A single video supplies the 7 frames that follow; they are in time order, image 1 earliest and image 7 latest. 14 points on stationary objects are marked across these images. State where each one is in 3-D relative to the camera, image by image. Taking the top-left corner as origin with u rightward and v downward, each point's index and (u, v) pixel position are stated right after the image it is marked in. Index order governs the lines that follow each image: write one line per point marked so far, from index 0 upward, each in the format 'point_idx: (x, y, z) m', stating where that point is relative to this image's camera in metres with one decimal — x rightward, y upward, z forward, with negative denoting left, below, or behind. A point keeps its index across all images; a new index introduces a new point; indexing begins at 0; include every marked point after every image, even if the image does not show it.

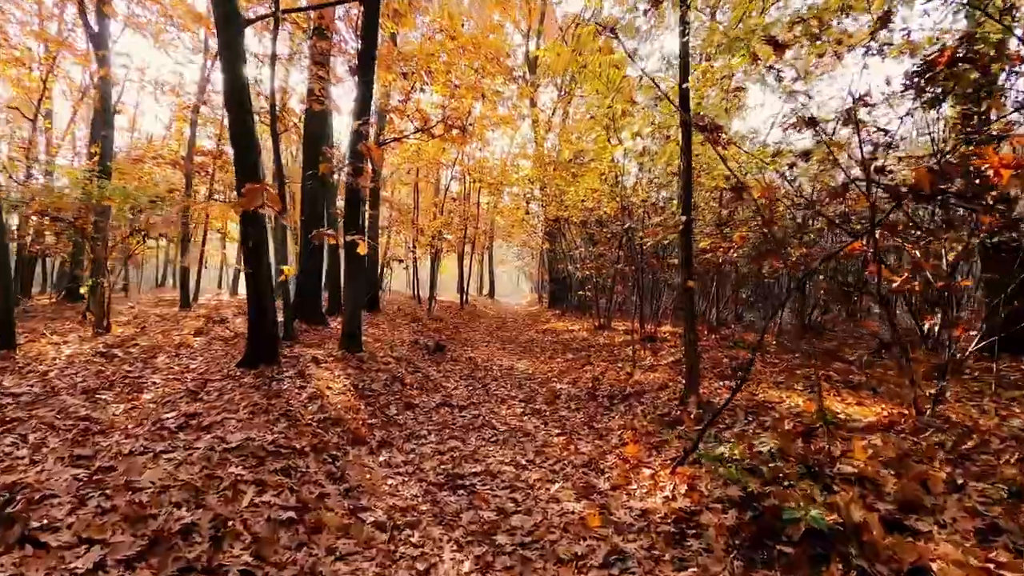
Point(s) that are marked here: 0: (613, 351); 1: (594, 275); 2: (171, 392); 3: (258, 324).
0: (+2.4, -1.5, +12.2) m
1: (+2.7, +0.4, +17.2) m
2: (-4.4, -1.4, +6.7) m
3: (-3.9, -0.5, +7.9) m
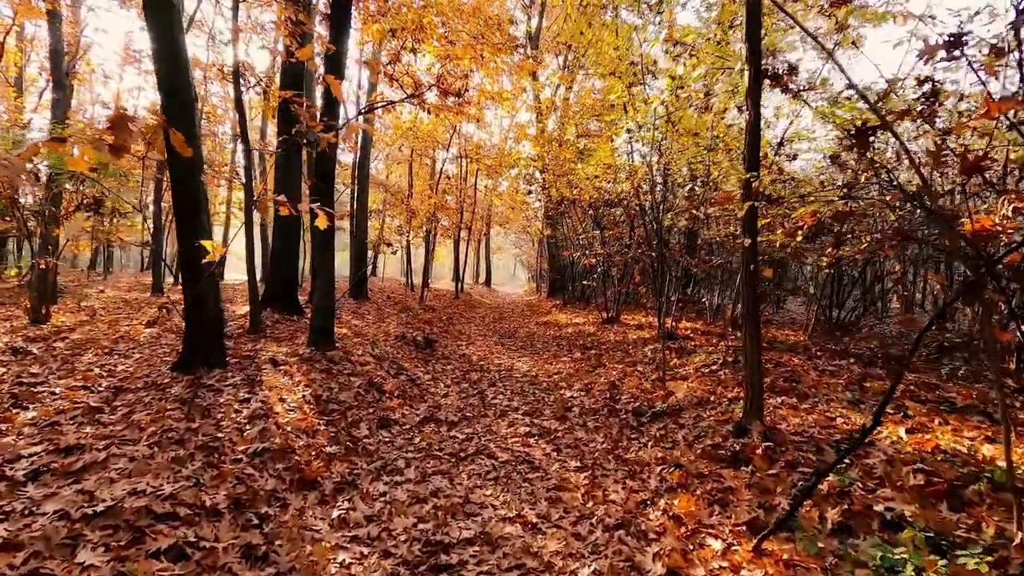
0: (+2.4, -1.3, +10.6) m
1: (+2.7, +0.7, +15.5) m
2: (-4.4, -1.2, +5.0) m
3: (-3.9, -0.3, +6.3) m
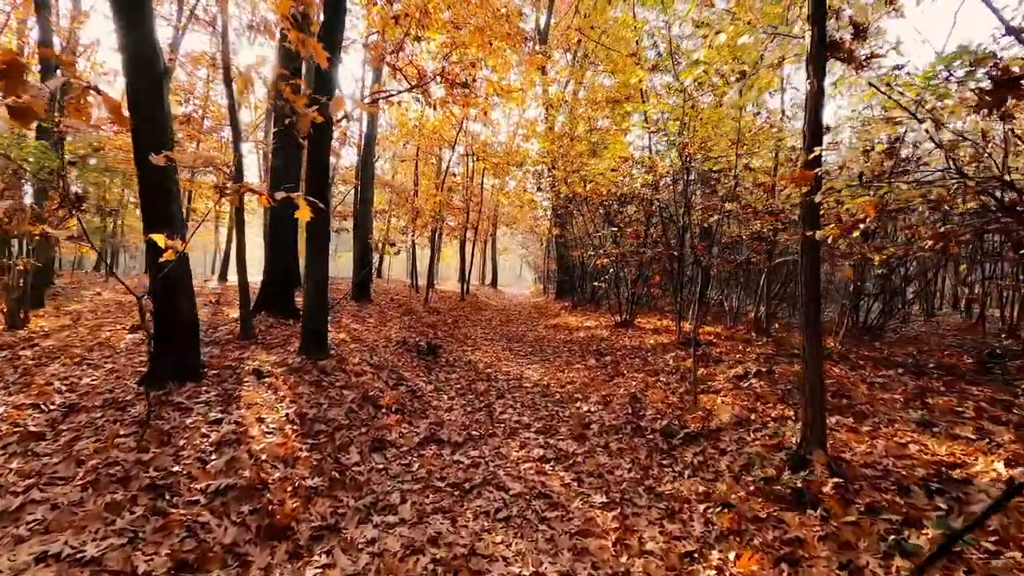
0: (+2.6, -1.3, +9.8) m
1: (+3.0, +0.6, +14.7) m
2: (-4.3, -1.2, +4.3) m
3: (-3.8, -0.4, +5.6) m
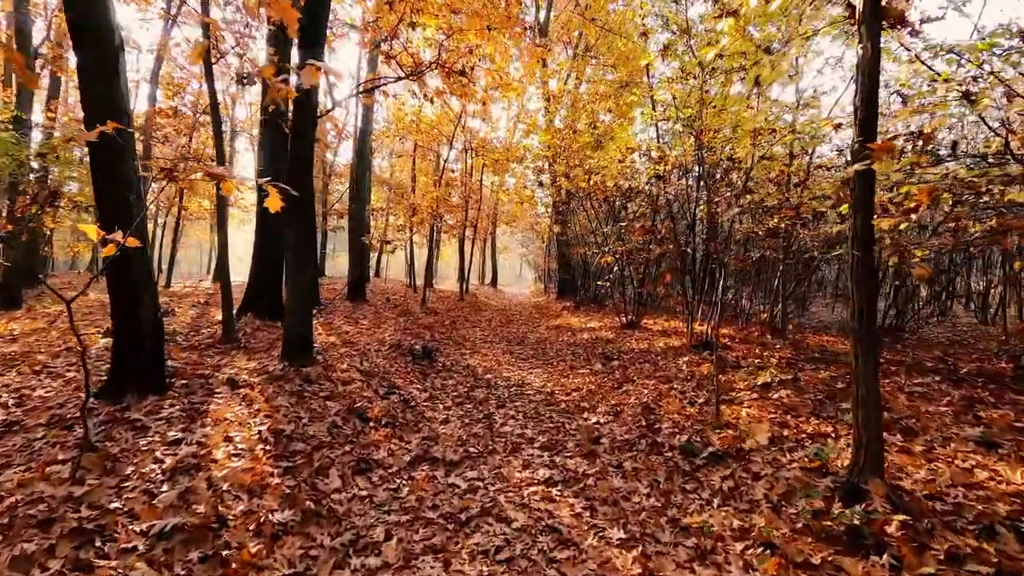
0: (+2.6, -1.3, +9.1) m
1: (+3.0, +0.7, +14.1) m
2: (-4.3, -1.2, +3.7) m
3: (-3.7, -0.4, +4.9) m
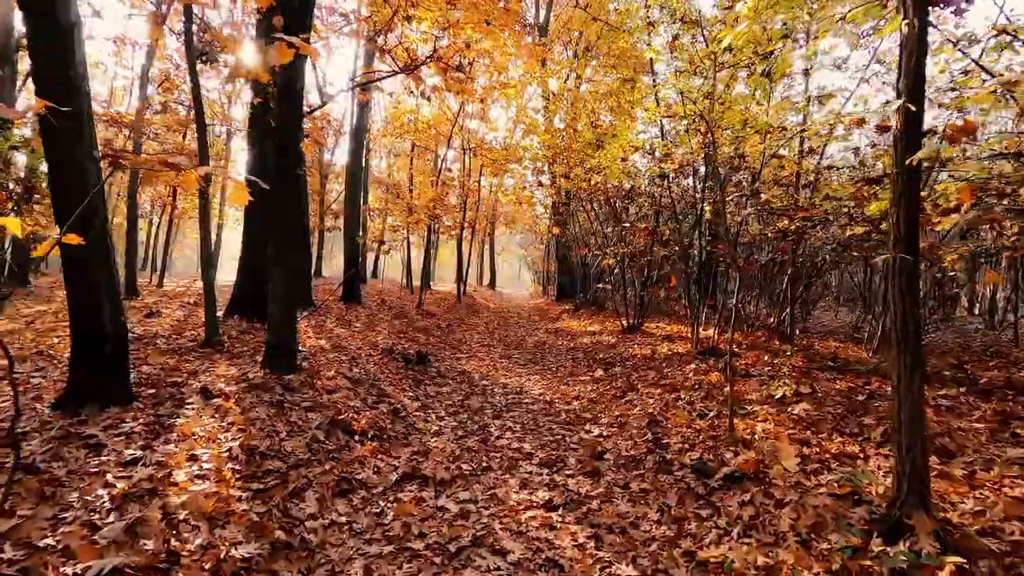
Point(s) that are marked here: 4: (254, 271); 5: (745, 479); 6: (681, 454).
0: (+2.6, -1.4, +8.7) m
1: (+2.9, +0.6, +13.7) m
2: (-4.3, -1.2, +3.2) m
3: (-3.8, -0.4, +4.5) m
4: (-5.0, +0.3, +9.9) m
5: (+1.9, -1.6, +4.3) m
6: (+1.7, -1.7, +5.1) m
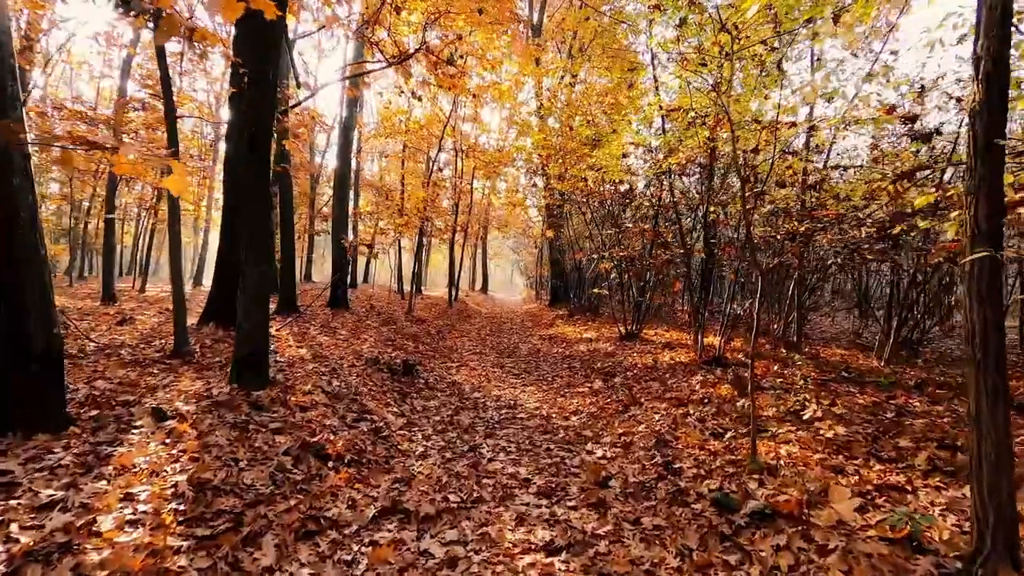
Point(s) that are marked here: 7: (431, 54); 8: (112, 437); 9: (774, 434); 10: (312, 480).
0: (+2.5, -1.5, +8.1) m
1: (+2.8, +0.4, +13.1) m
2: (-4.3, -1.3, +2.6) m
3: (-3.8, -0.5, +3.8) m
4: (-5.1, +0.2, +9.3) m
5: (+1.9, -1.6, +3.7) m
6: (+1.6, -1.7, +4.5) m
7: (-1.3, +3.6, +7.5) m
8: (-3.3, -1.2, +4.3) m
9: (+2.6, -1.5, +5.2) m
10: (-1.7, -1.6, +4.4) m
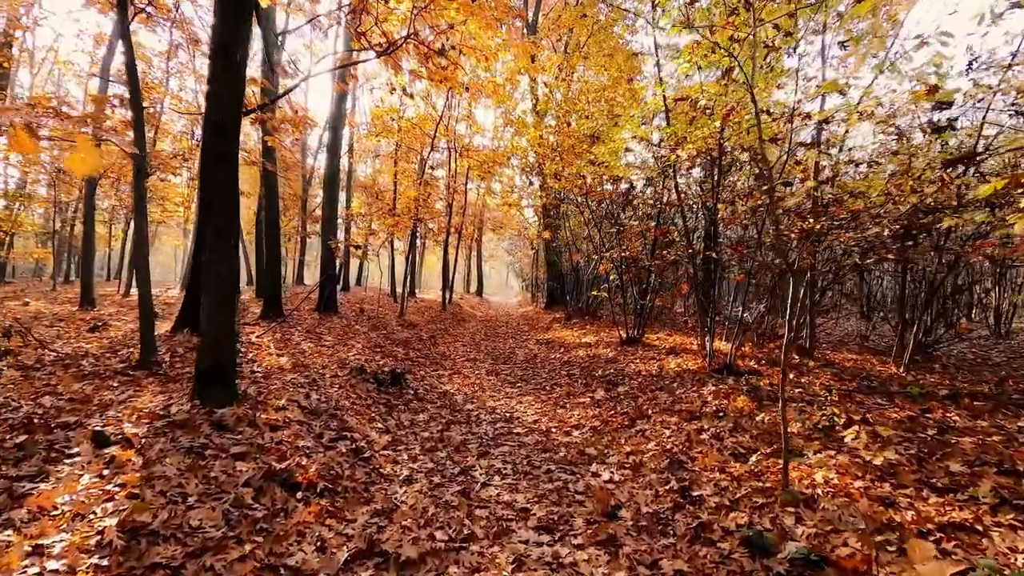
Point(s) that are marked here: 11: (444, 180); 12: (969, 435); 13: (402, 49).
0: (+2.4, -1.5, +7.6) m
1: (+2.6, +0.4, +12.6) m
2: (-4.3, -1.3, +1.9) m
3: (-3.8, -0.5, +3.2) m
4: (-5.2, +0.1, +8.6) m
5: (+1.9, -1.7, +3.1) m
6: (+1.6, -1.7, +3.9) m
7: (-1.3, +3.6, +6.9) m
8: (-3.4, -1.3, +3.6) m
9: (+2.6, -1.5, +4.6) m
10: (-1.8, -1.7, +3.8) m
11: (-2.7, +4.3, +19.5) m
12: (+4.2, -1.4, +4.8) m
13: (-1.7, +3.6, +7.0) m
